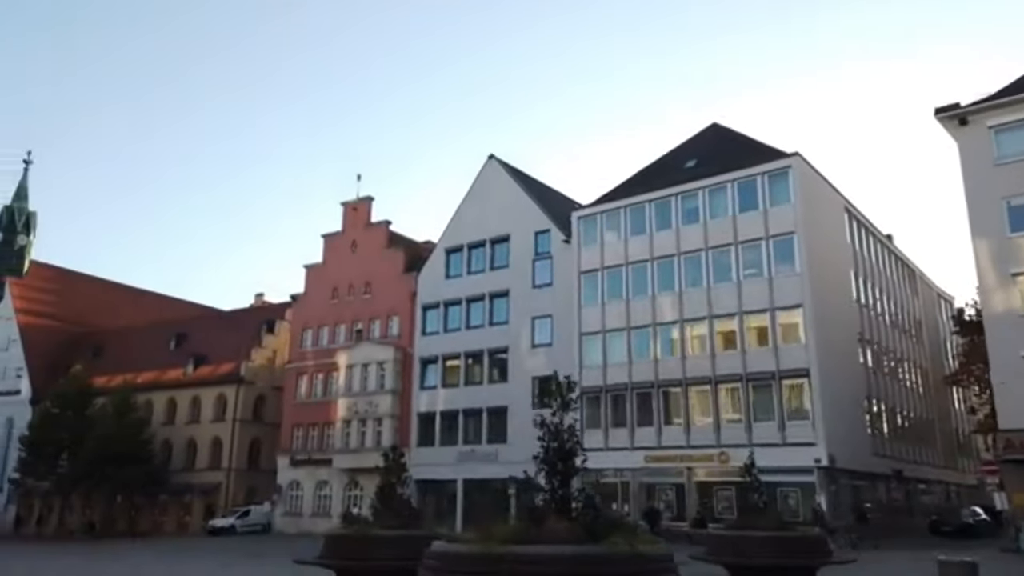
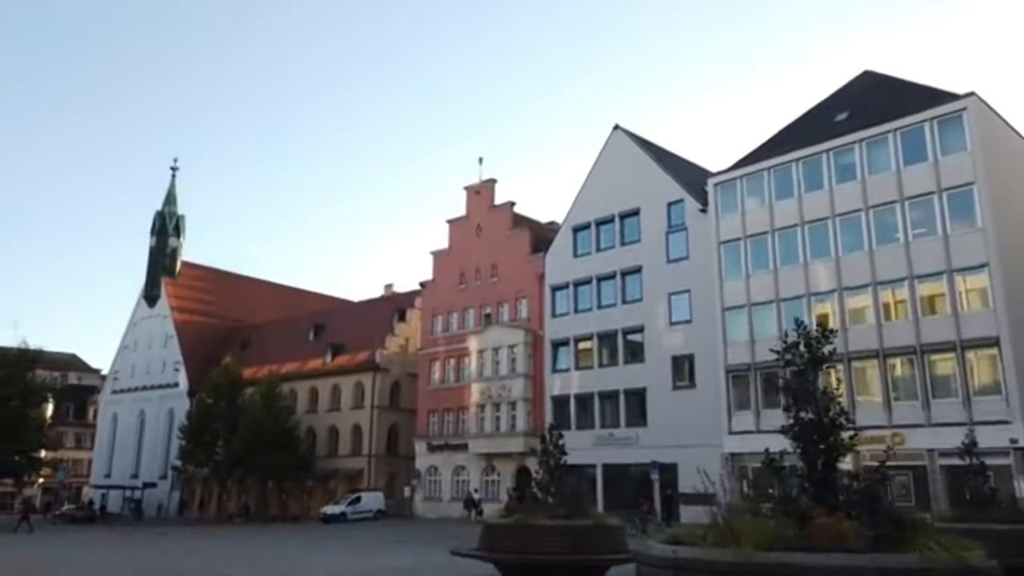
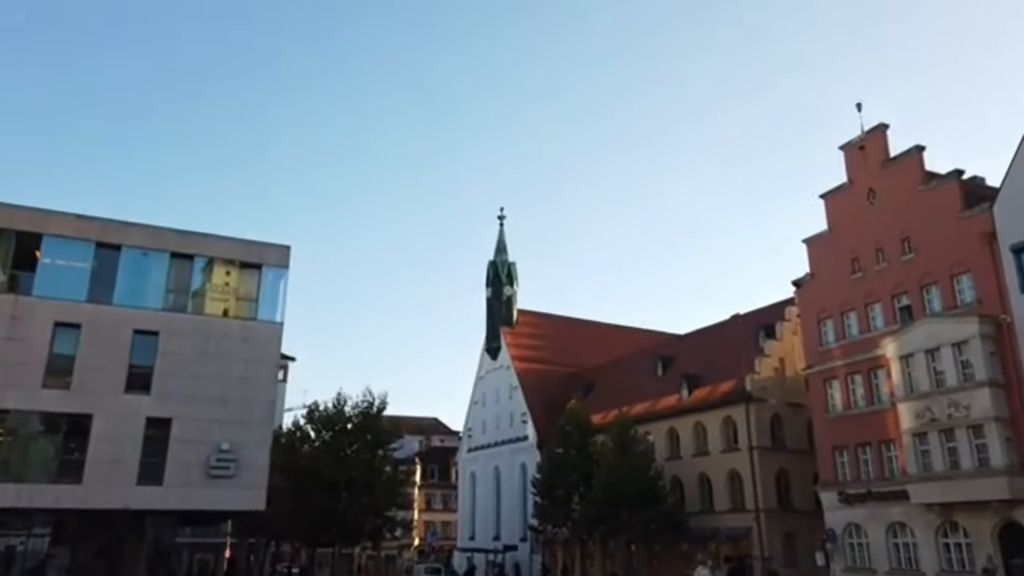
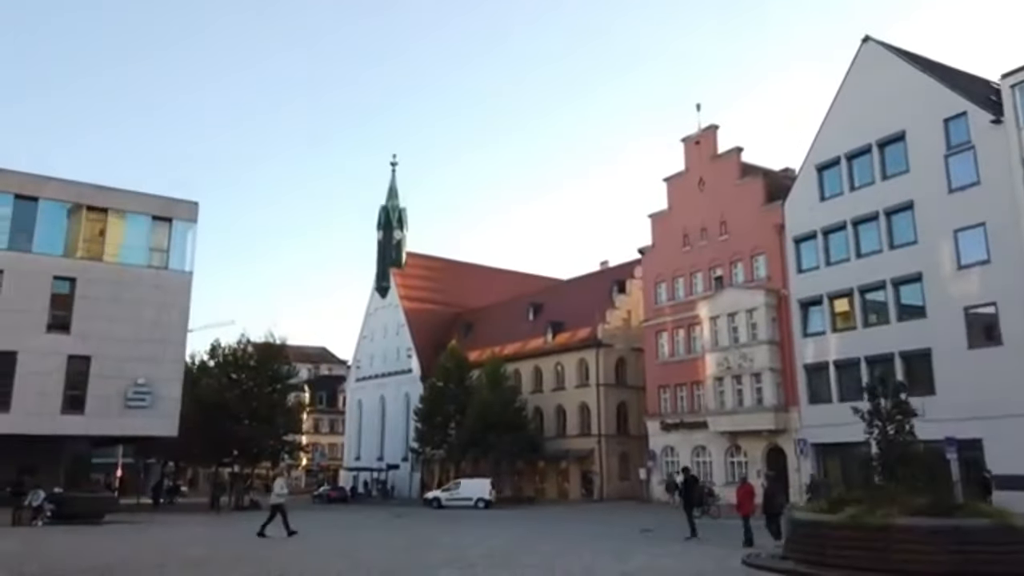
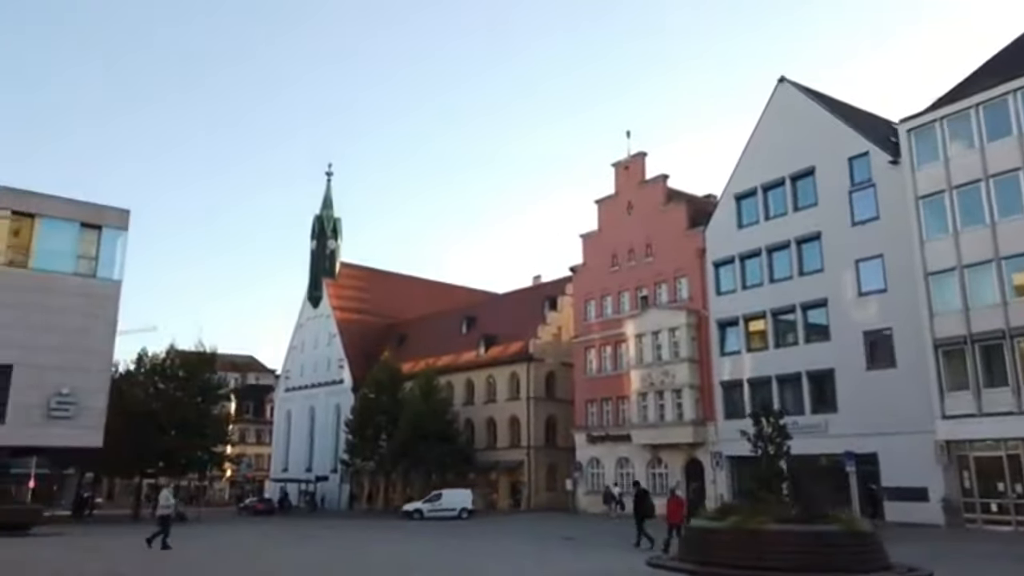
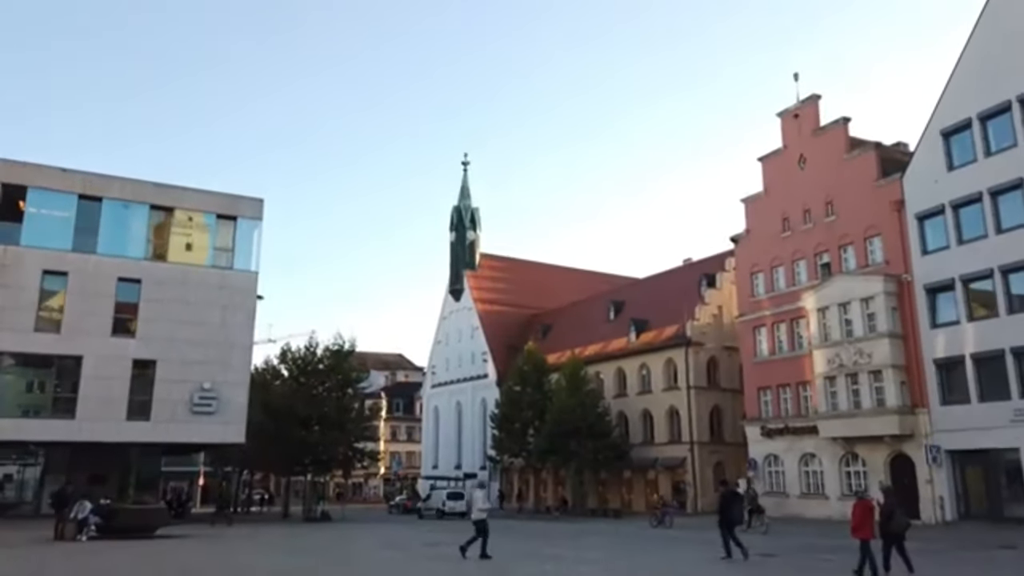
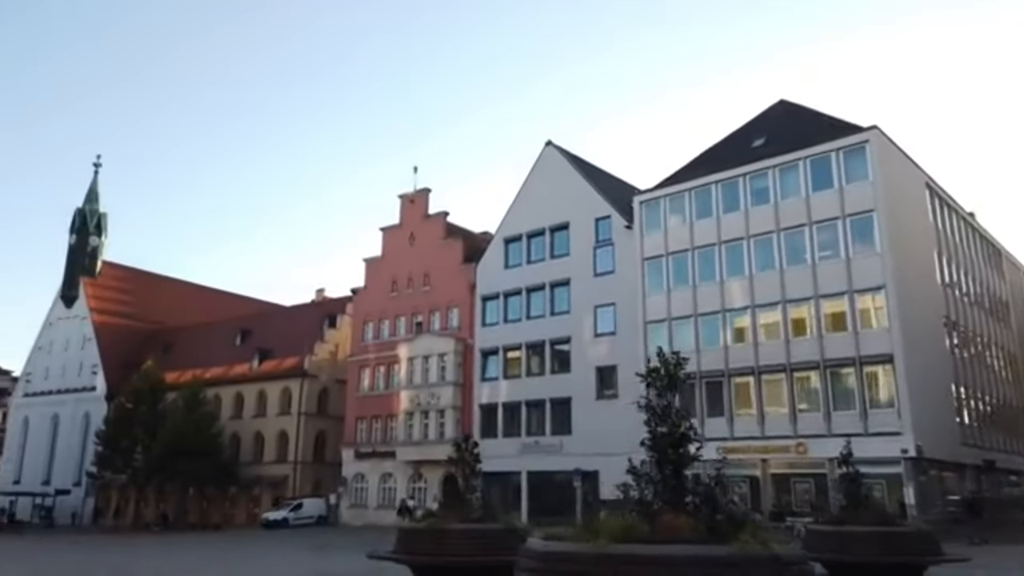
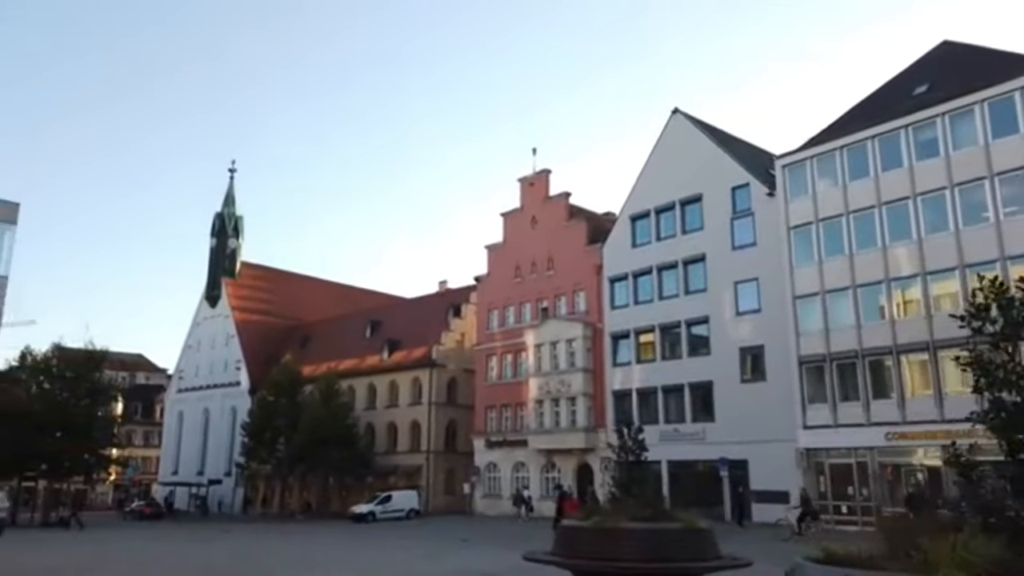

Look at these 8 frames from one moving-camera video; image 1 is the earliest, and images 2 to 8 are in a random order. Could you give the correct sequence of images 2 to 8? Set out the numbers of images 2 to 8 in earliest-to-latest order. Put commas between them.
7, 2, 8, 5, 4, 6, 3
